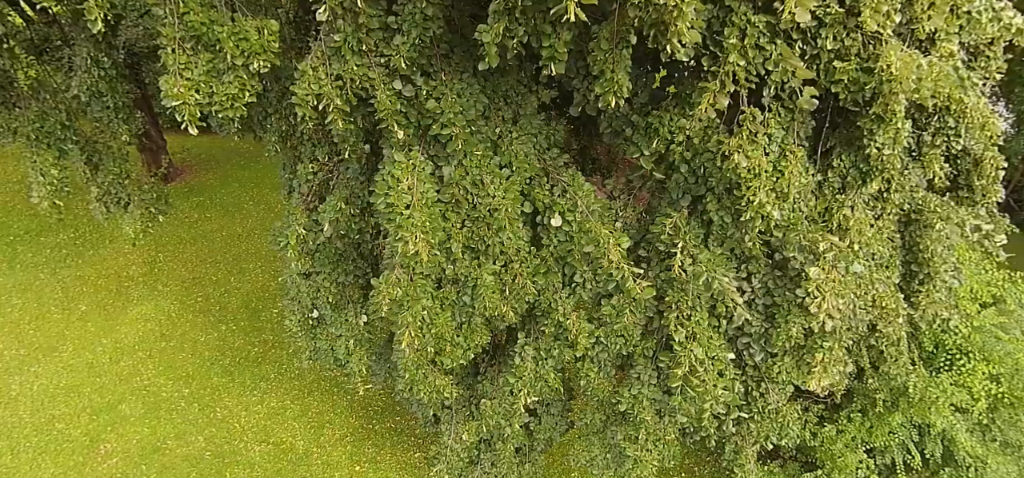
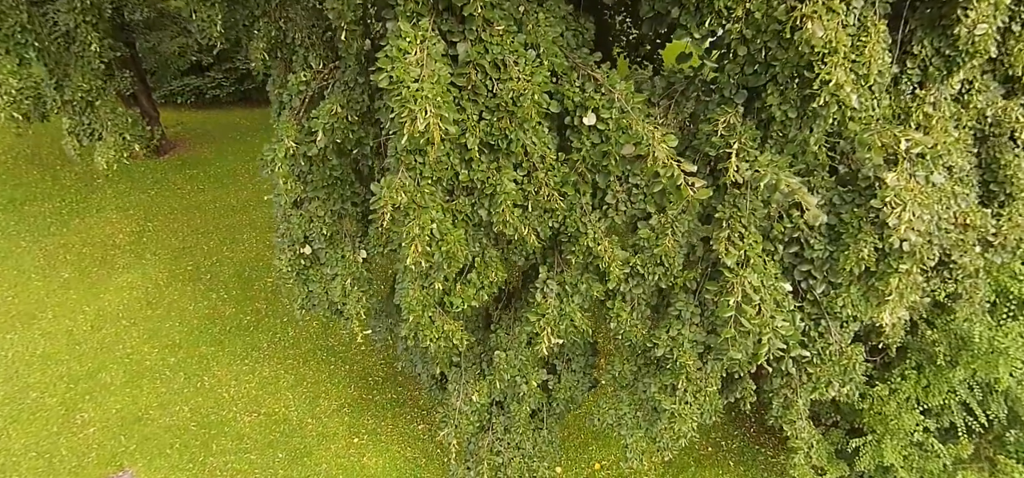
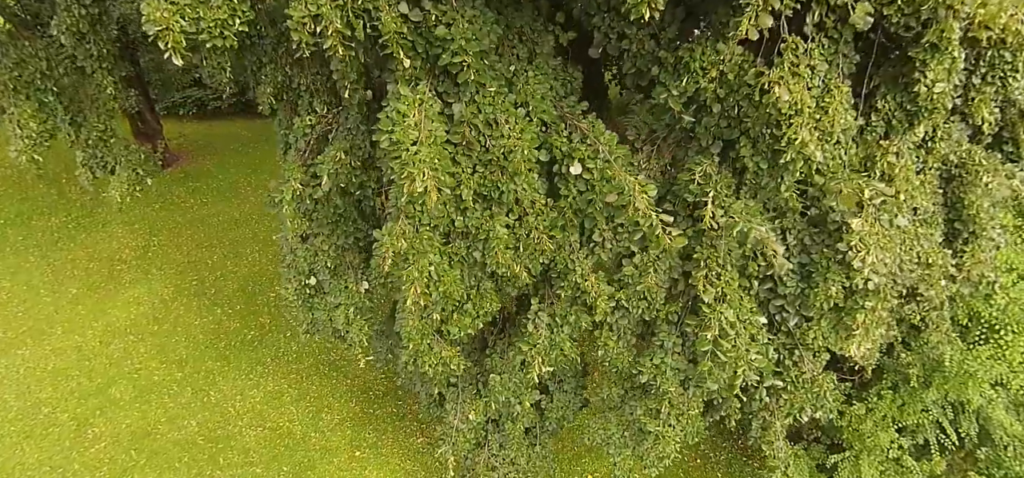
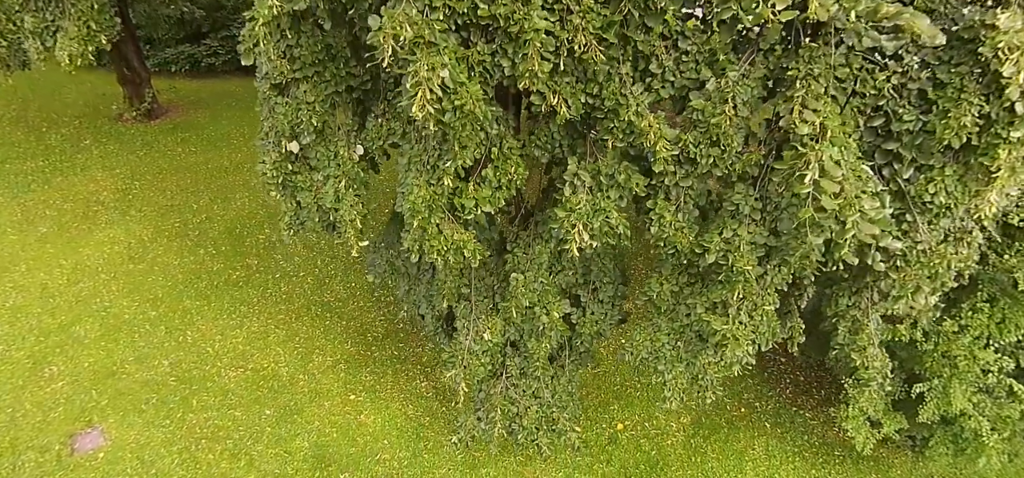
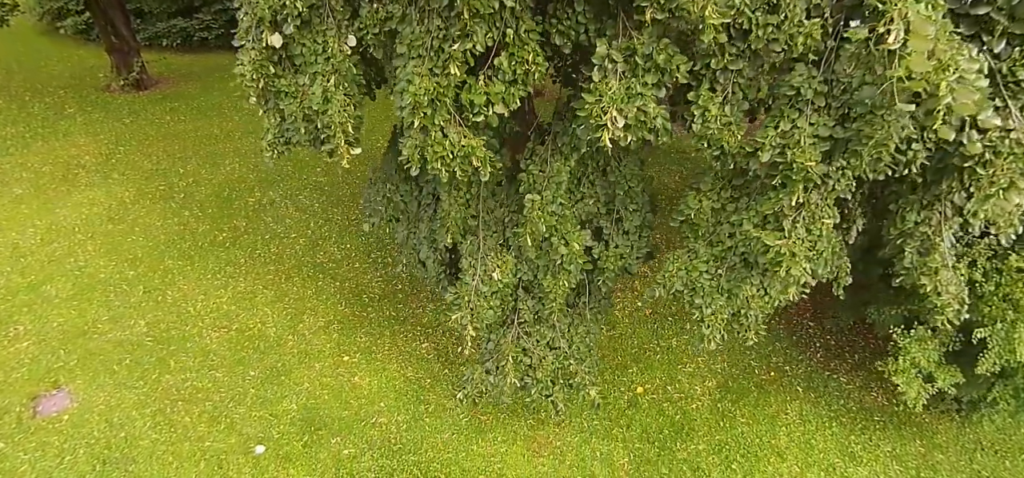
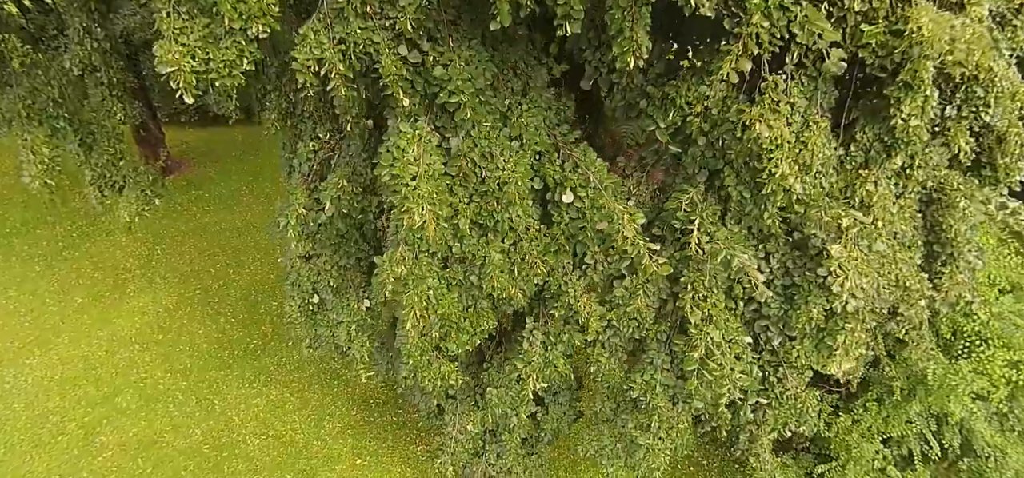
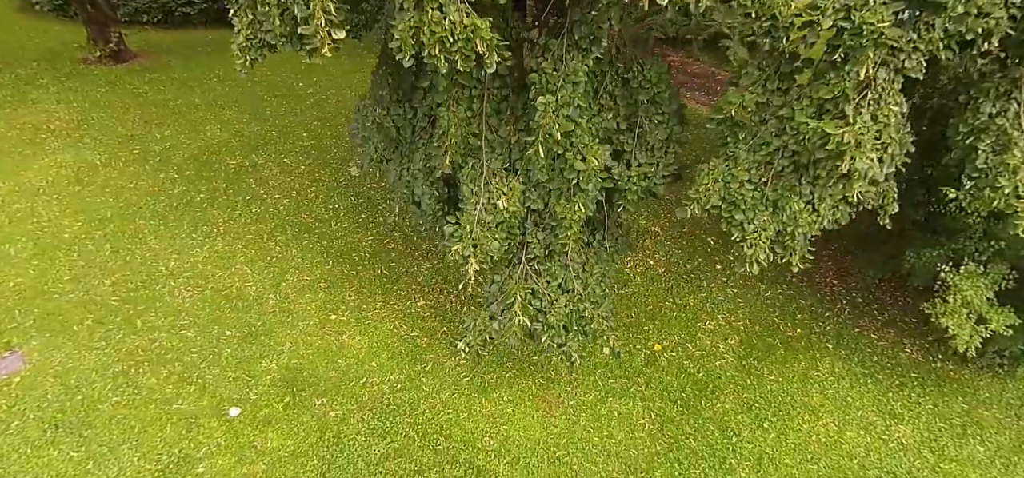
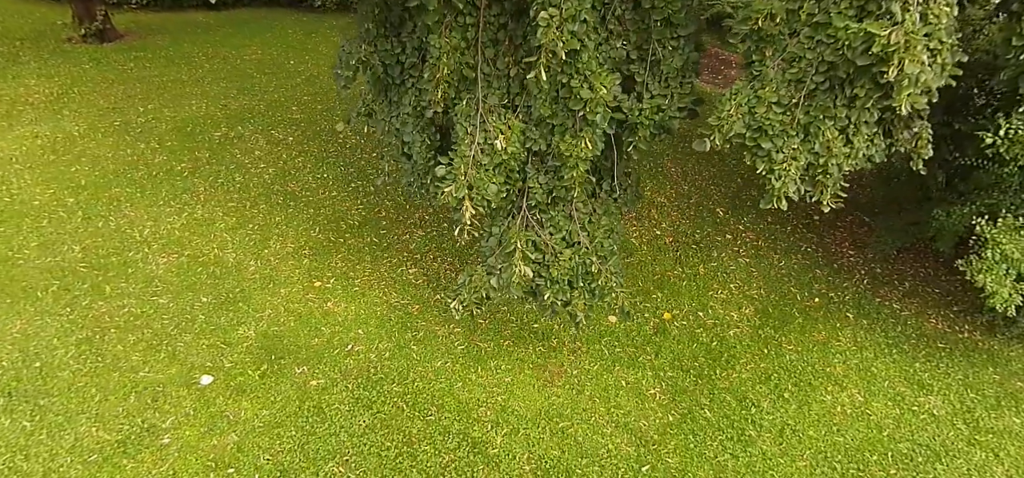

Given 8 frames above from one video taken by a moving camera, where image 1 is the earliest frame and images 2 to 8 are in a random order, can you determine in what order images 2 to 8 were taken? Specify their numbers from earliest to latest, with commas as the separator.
6, 3, 2, 4, 5, 7, 8
